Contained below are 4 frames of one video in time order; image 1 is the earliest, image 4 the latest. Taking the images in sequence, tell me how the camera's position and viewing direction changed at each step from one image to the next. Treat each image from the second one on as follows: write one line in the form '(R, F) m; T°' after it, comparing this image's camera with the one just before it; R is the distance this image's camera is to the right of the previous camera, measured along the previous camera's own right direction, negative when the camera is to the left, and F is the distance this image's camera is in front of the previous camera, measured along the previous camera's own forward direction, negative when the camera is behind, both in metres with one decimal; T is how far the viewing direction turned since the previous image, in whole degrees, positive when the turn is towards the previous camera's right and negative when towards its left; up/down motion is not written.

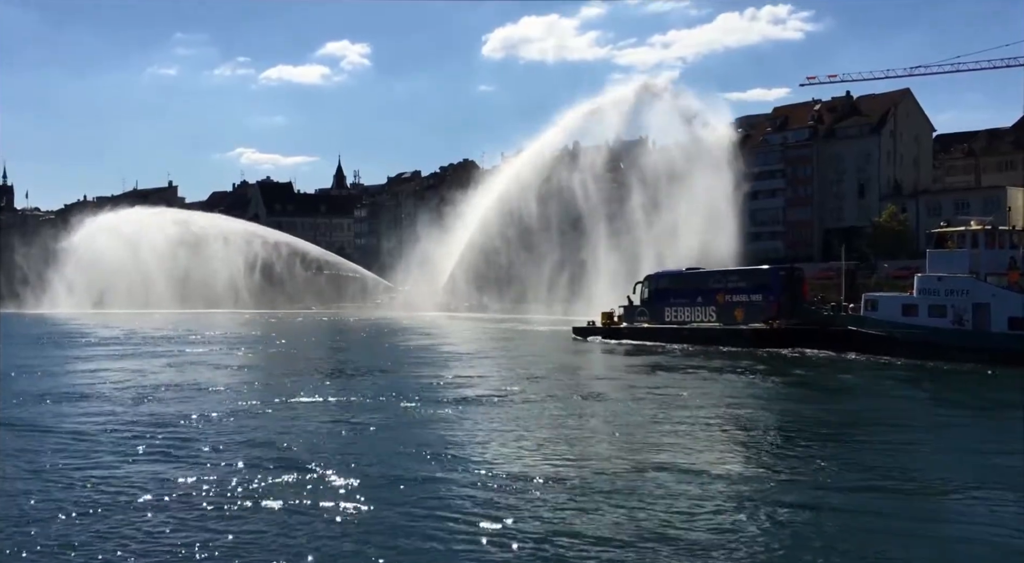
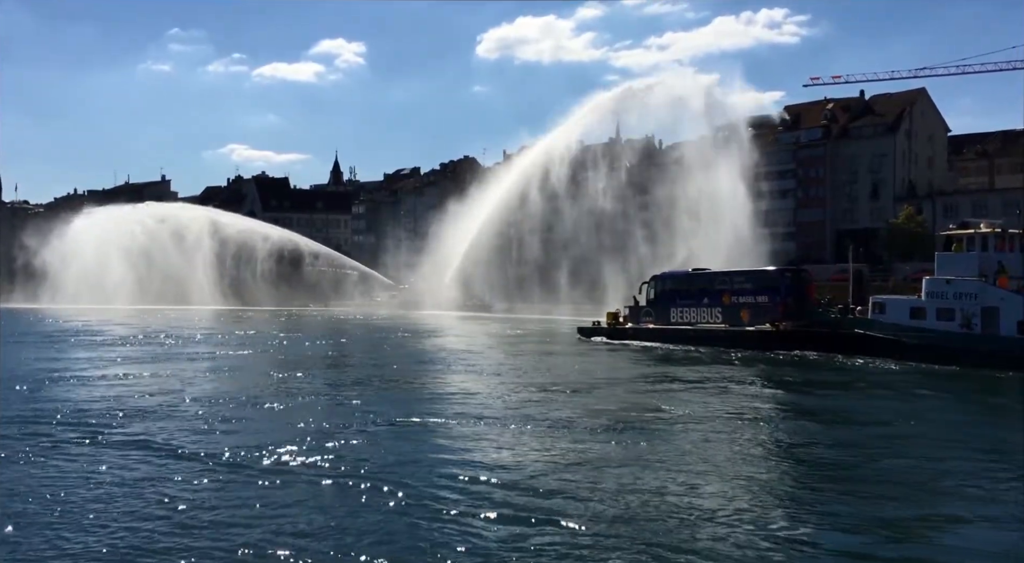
(-0.6, +1.1) m; +1°
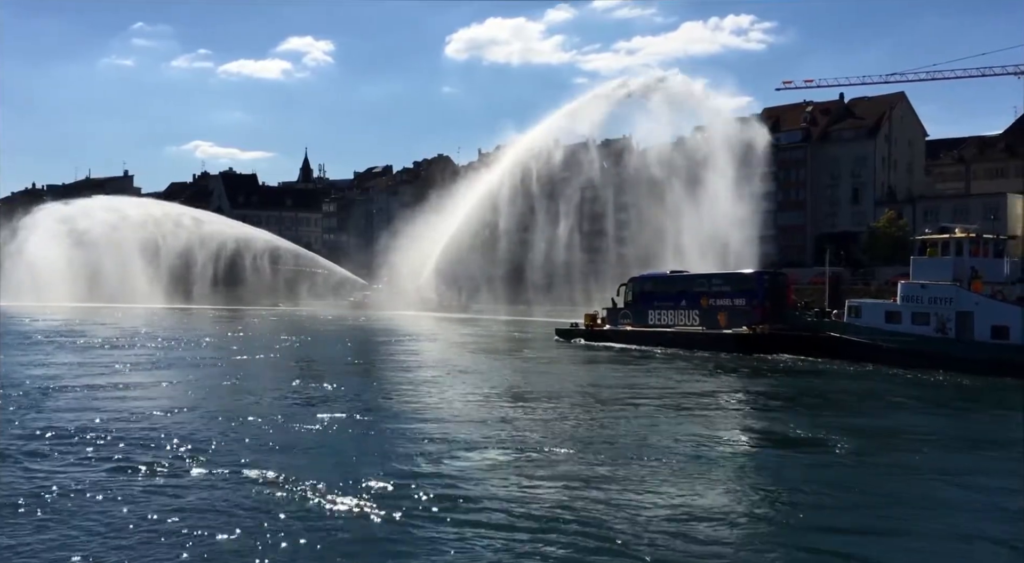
(-0.5, +0.9) m; +2°
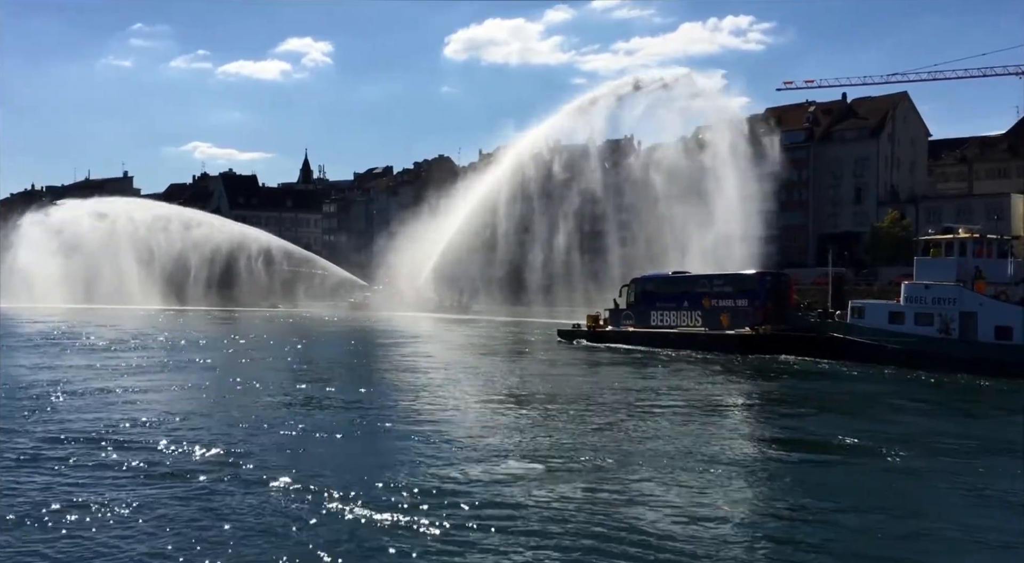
(-0.2, +0.2) m; 0°
